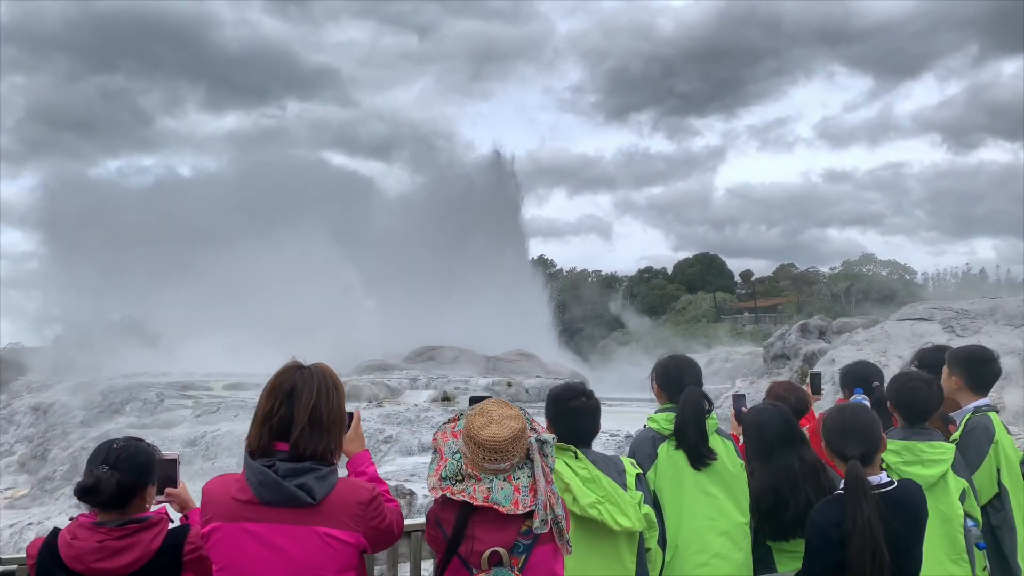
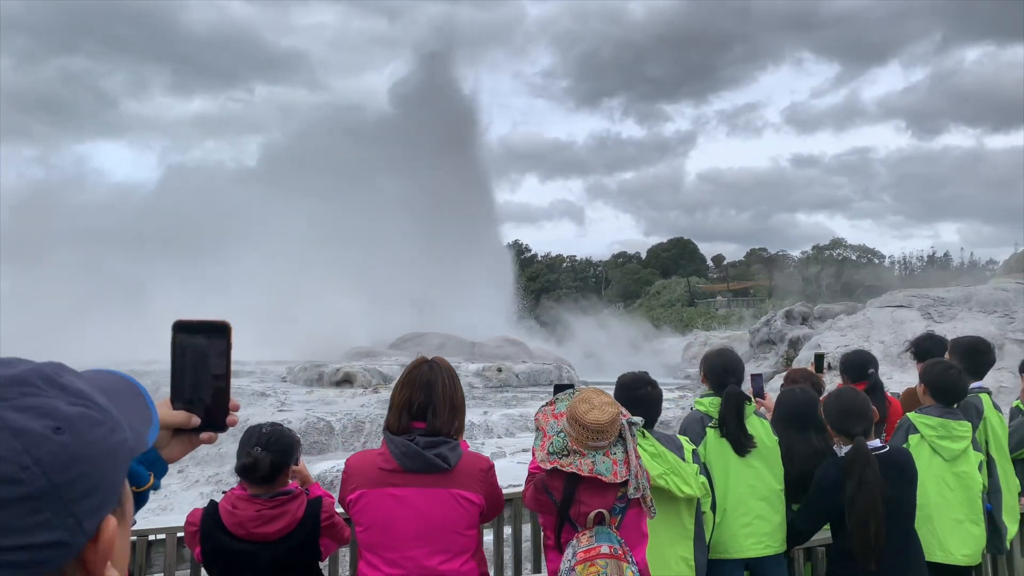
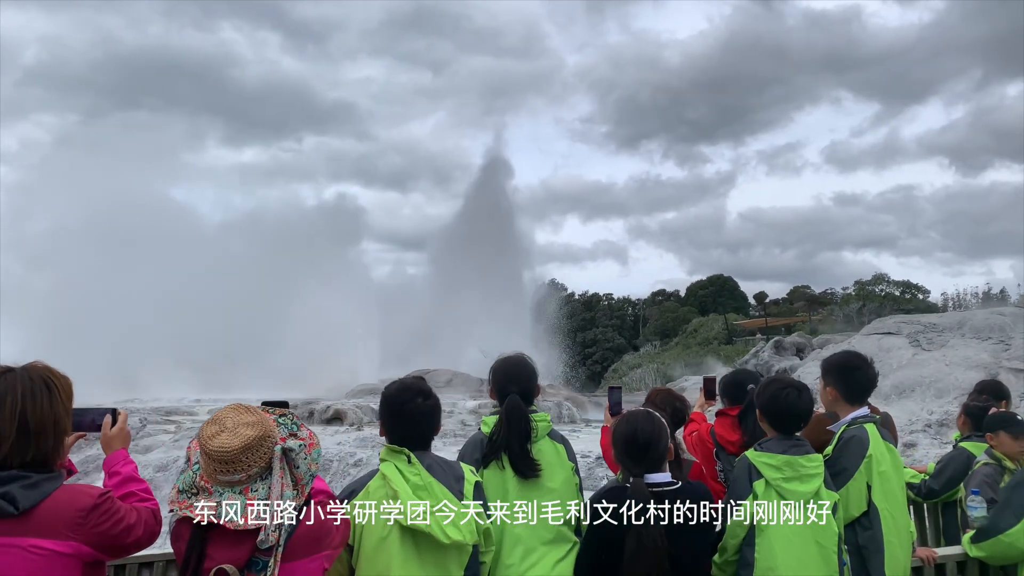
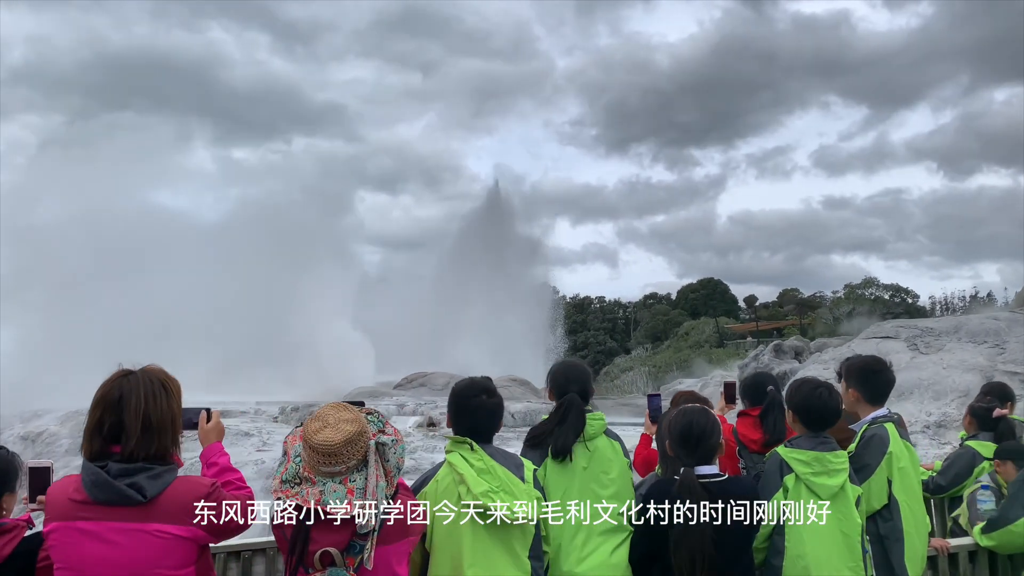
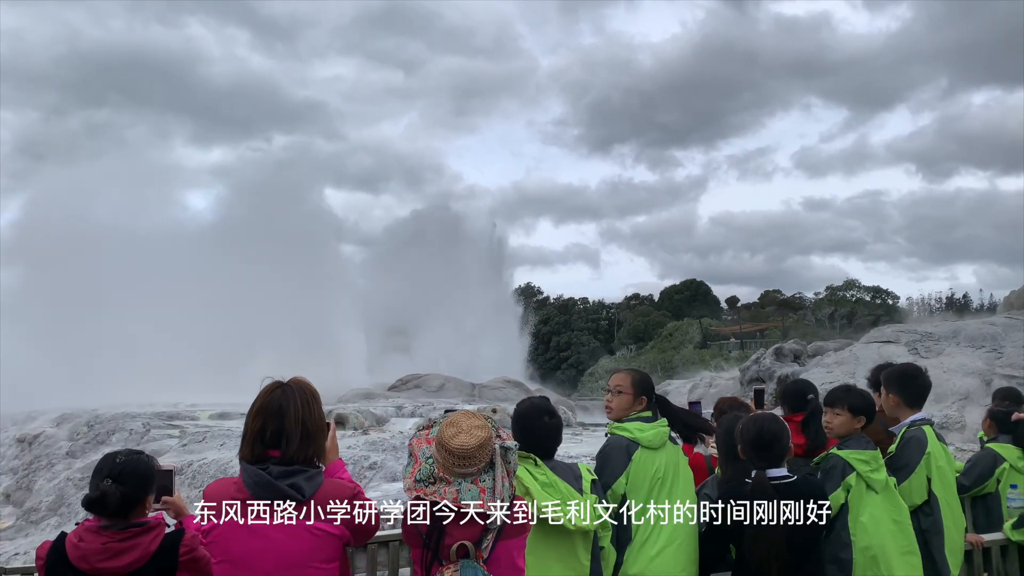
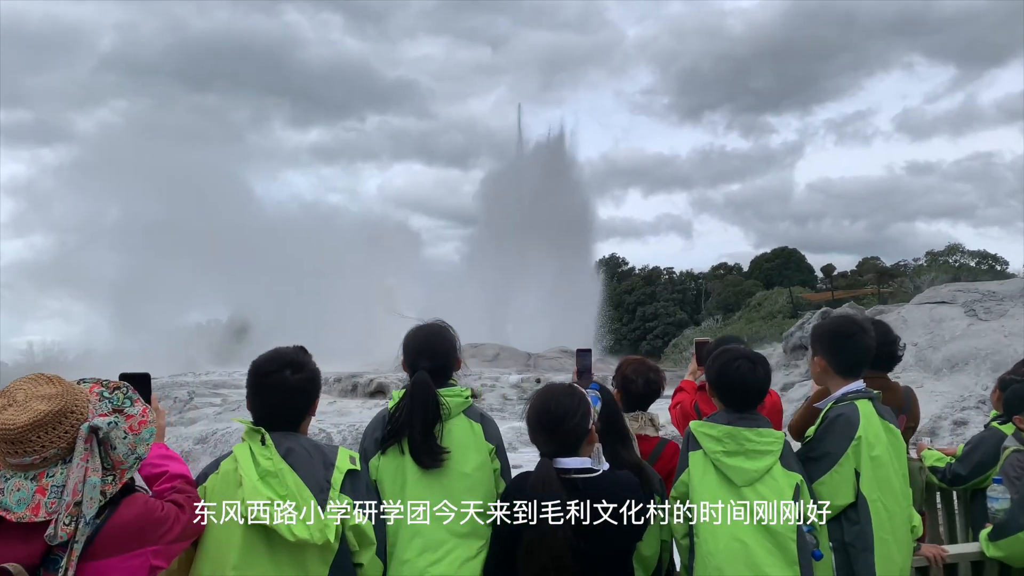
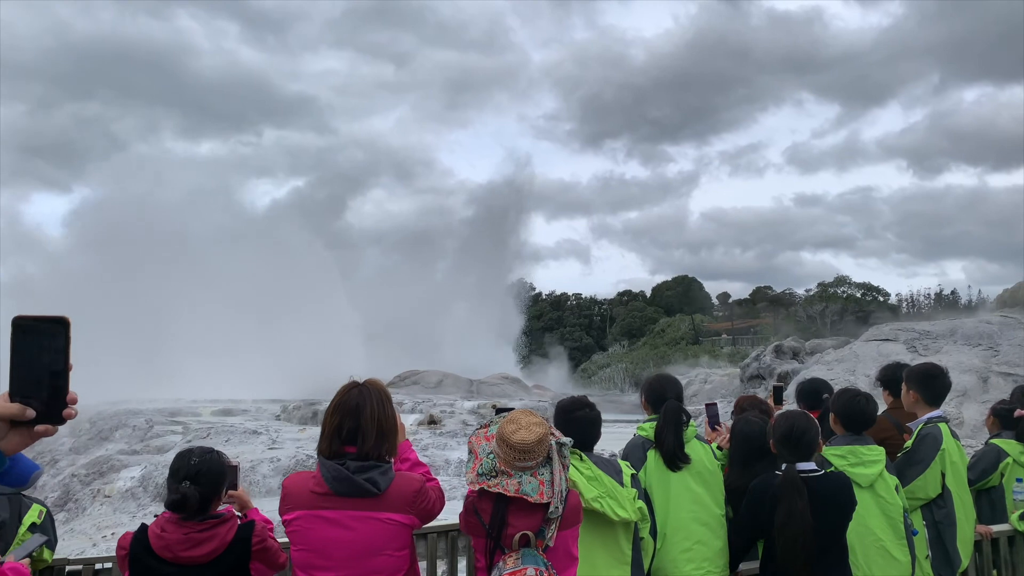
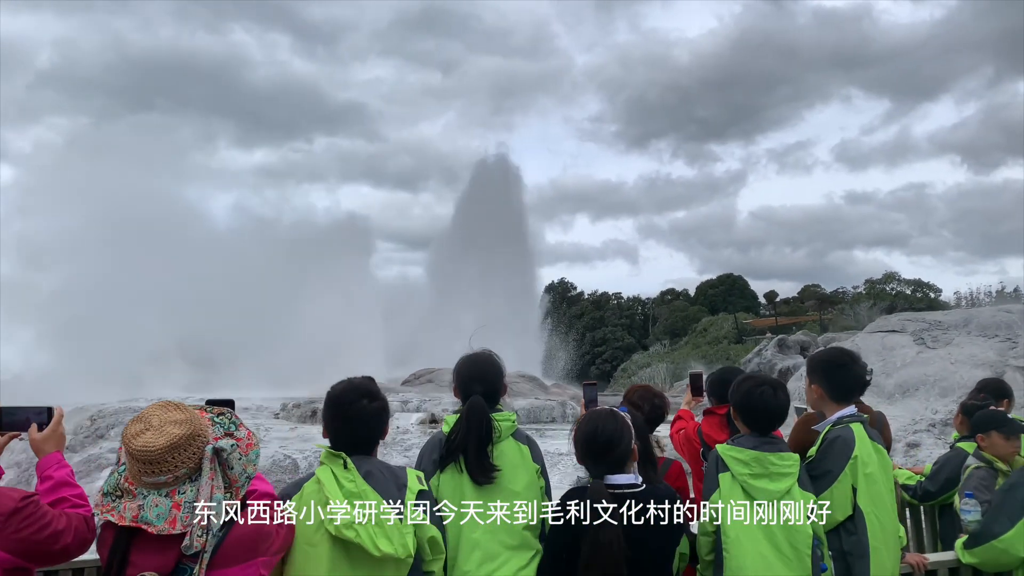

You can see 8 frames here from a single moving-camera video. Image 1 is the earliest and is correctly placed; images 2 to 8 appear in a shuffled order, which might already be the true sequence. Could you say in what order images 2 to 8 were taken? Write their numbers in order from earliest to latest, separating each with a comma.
2, 7, 5, 4, 3, 8, 6
